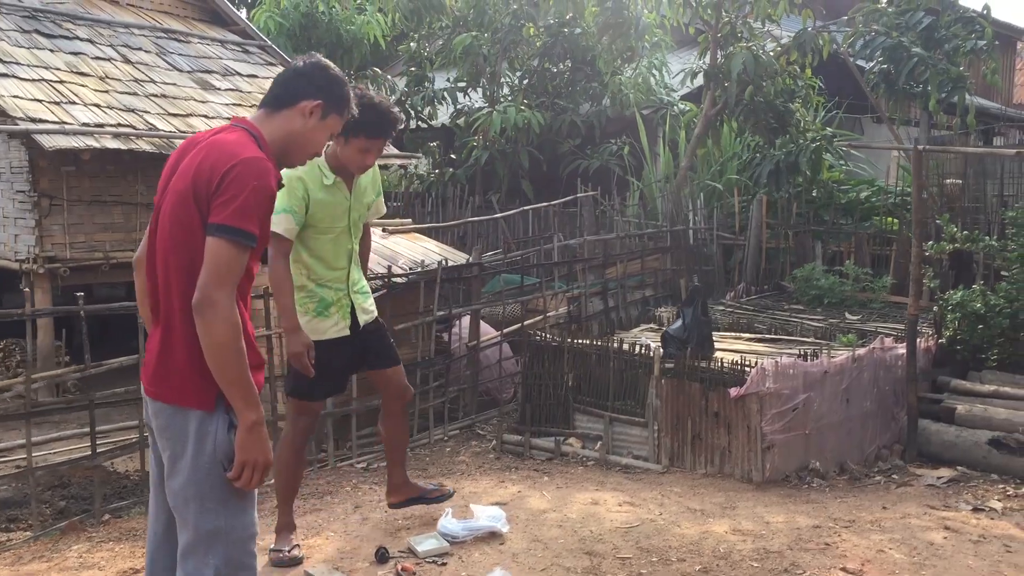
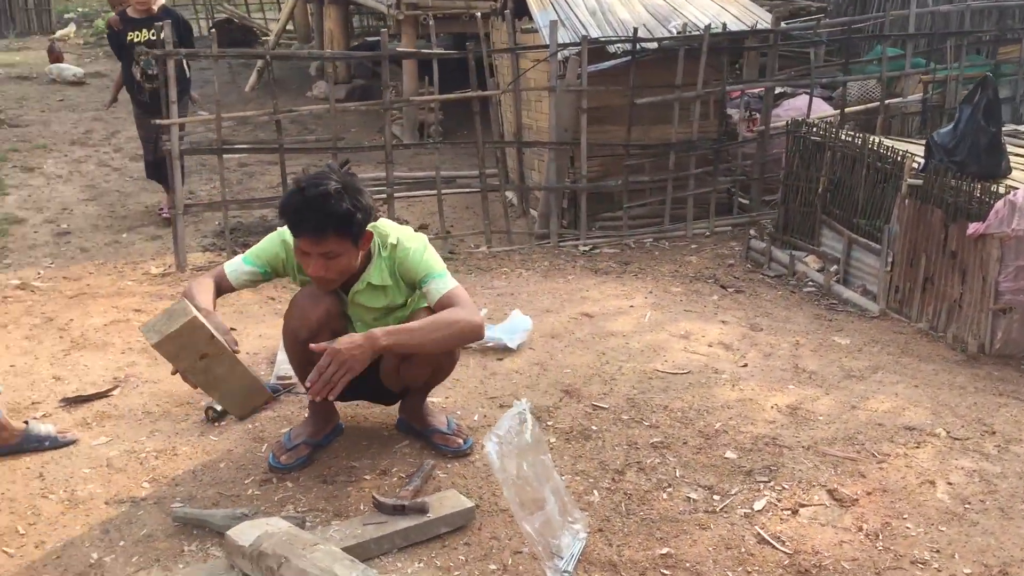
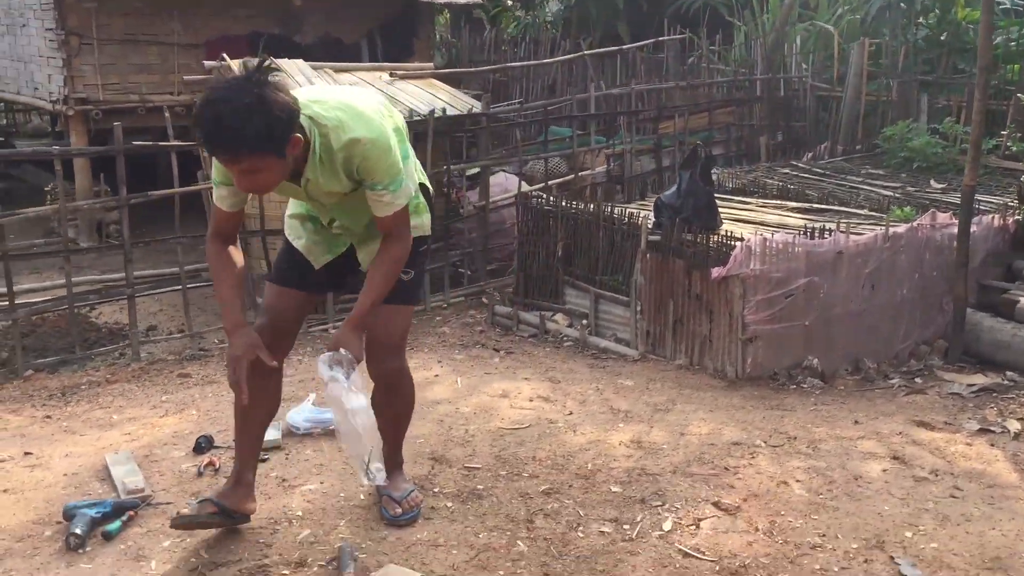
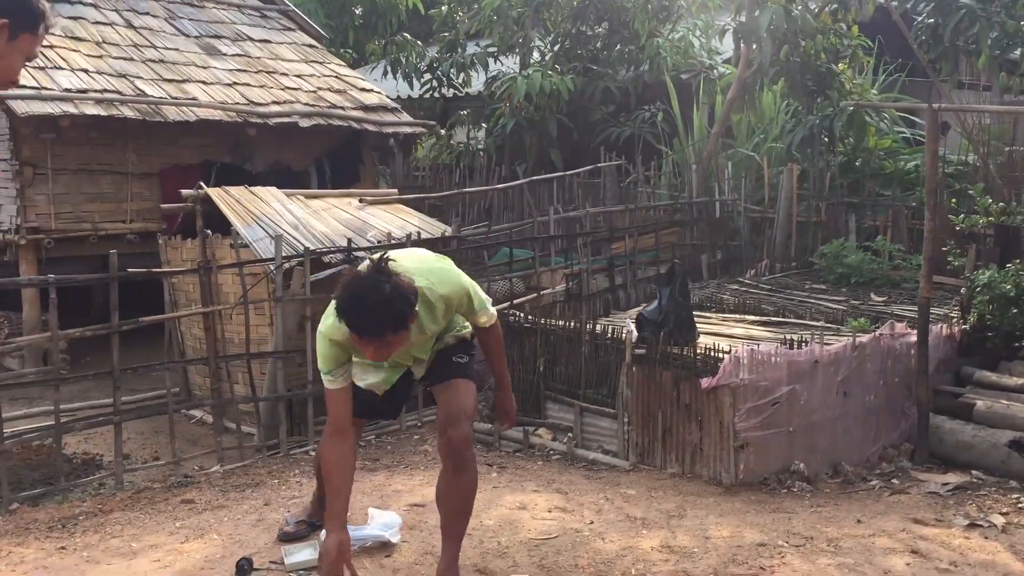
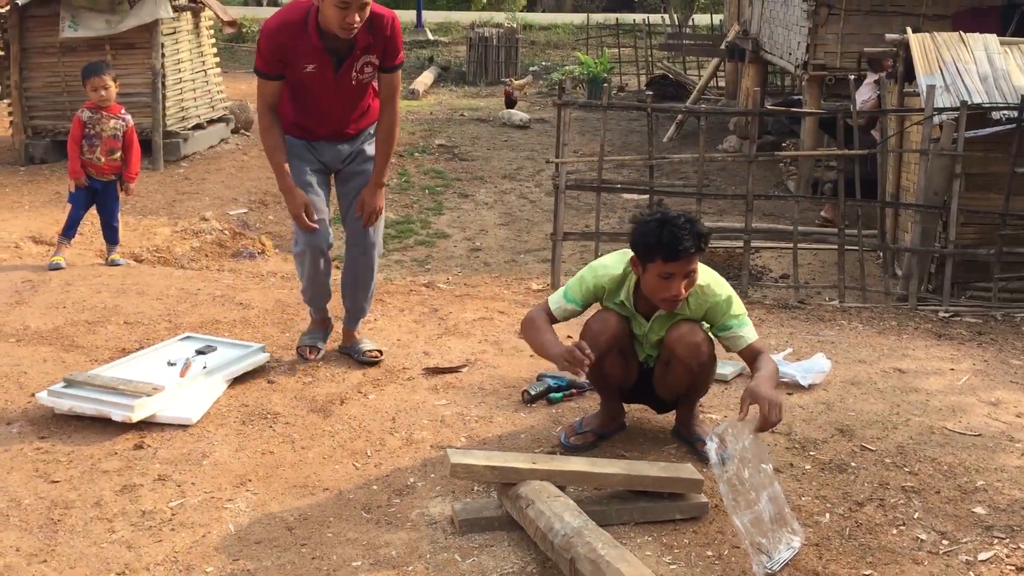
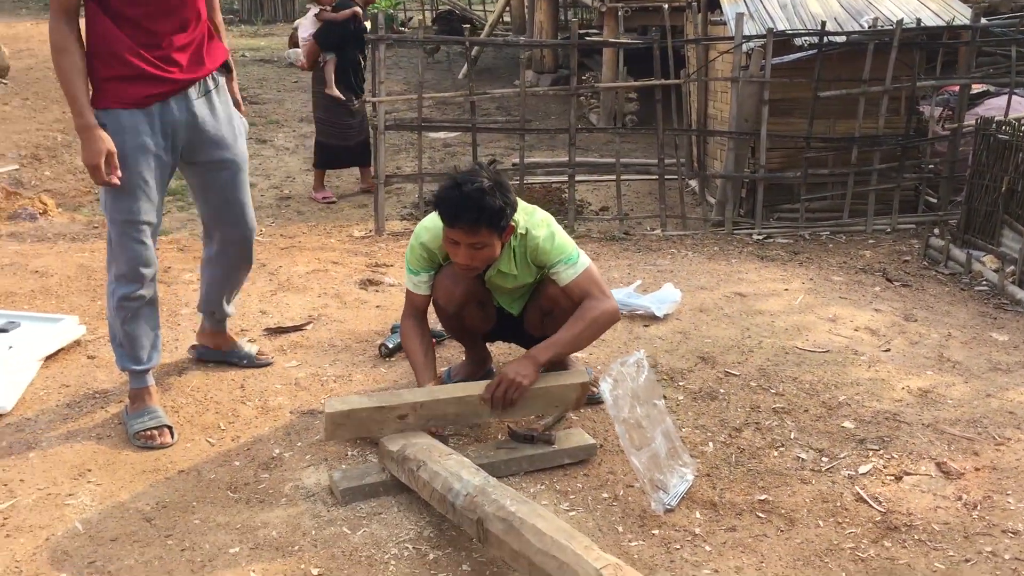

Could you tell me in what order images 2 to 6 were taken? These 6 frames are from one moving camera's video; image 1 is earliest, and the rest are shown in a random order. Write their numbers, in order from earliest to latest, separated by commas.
4, 3, 2, 6, 5
